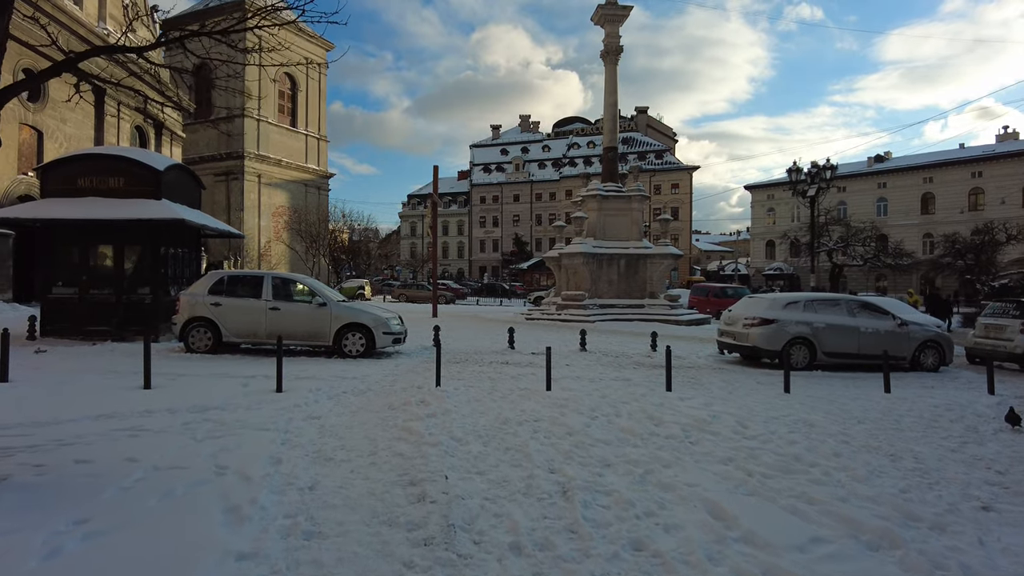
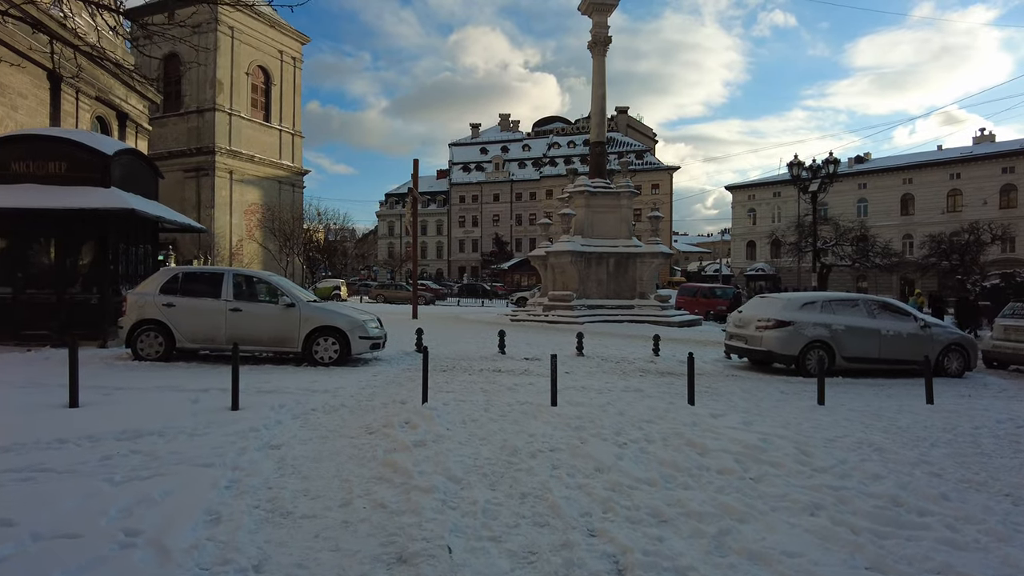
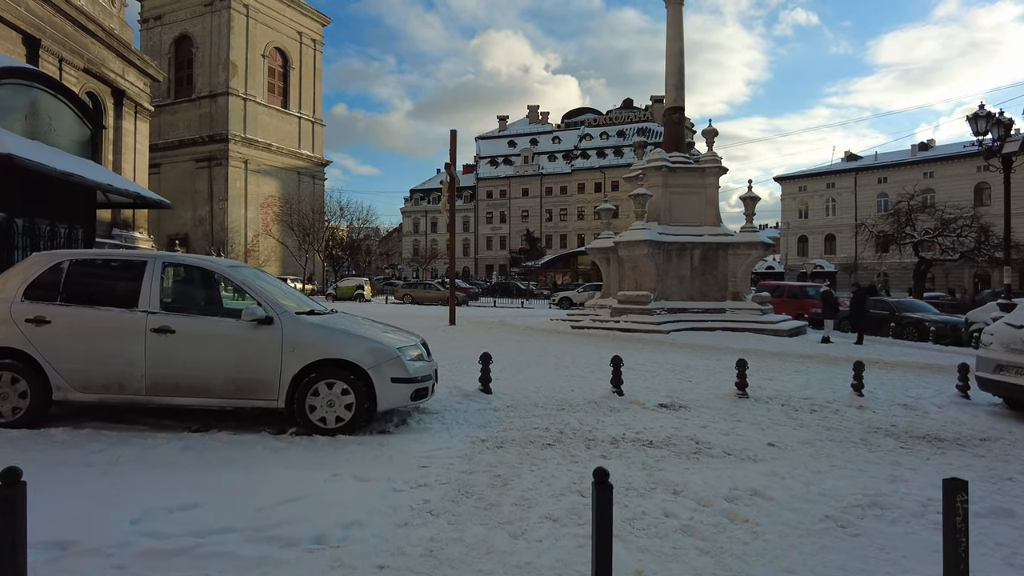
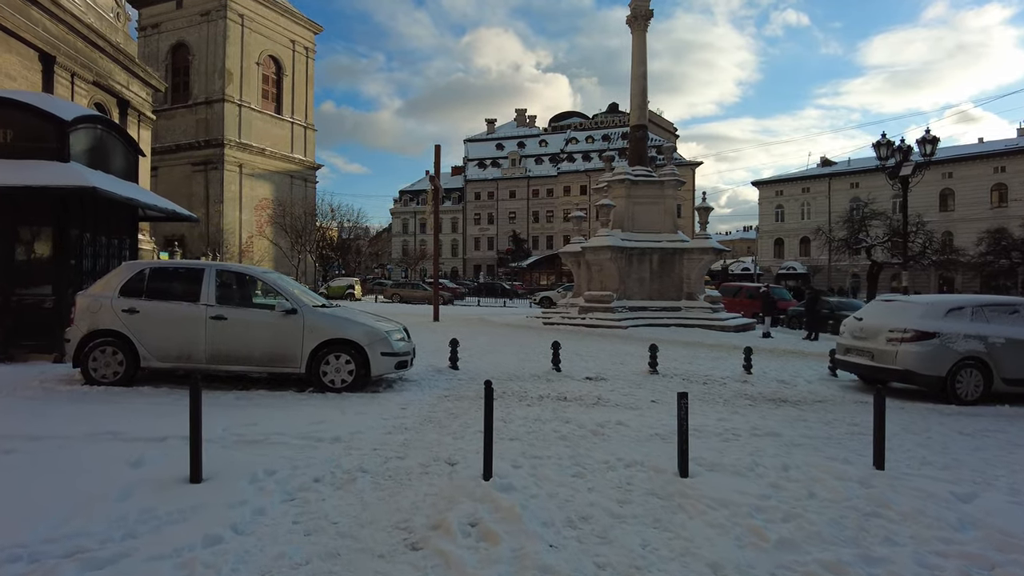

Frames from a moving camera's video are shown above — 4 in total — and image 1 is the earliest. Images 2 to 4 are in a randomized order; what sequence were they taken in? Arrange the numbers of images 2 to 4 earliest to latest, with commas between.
2, 4, 3
